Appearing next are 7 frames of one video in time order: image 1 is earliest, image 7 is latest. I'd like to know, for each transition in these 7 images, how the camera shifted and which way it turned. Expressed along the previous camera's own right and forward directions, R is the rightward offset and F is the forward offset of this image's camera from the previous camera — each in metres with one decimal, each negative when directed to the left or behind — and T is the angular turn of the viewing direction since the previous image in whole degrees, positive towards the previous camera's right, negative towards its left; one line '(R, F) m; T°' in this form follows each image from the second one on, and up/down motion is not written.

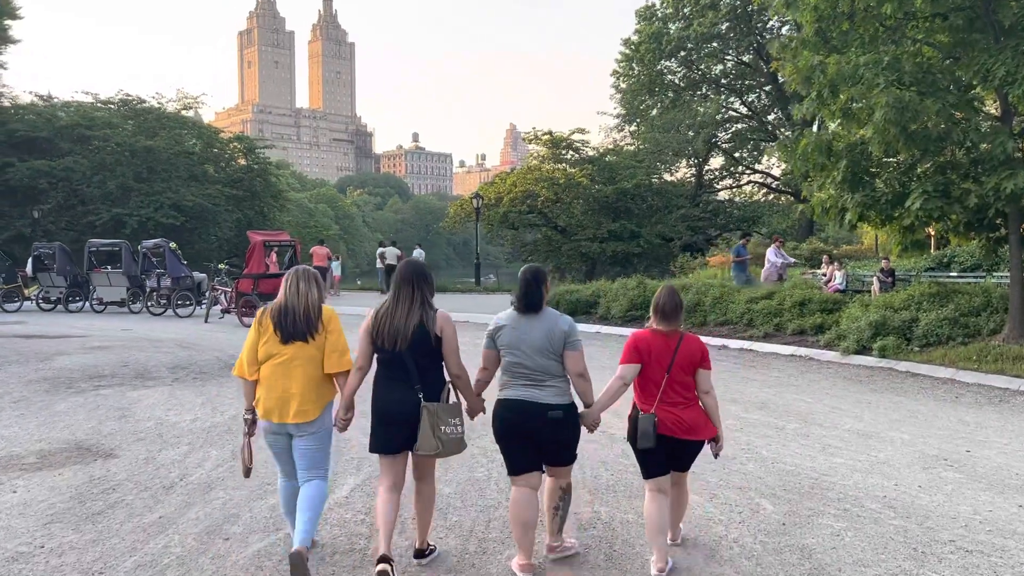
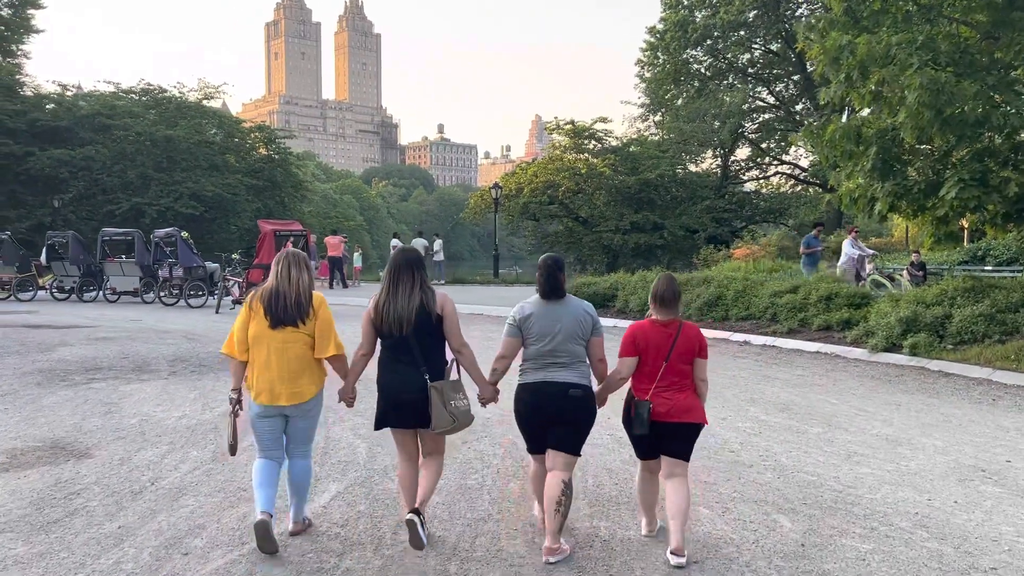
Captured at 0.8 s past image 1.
(+0.2, +0.5) m; -2°
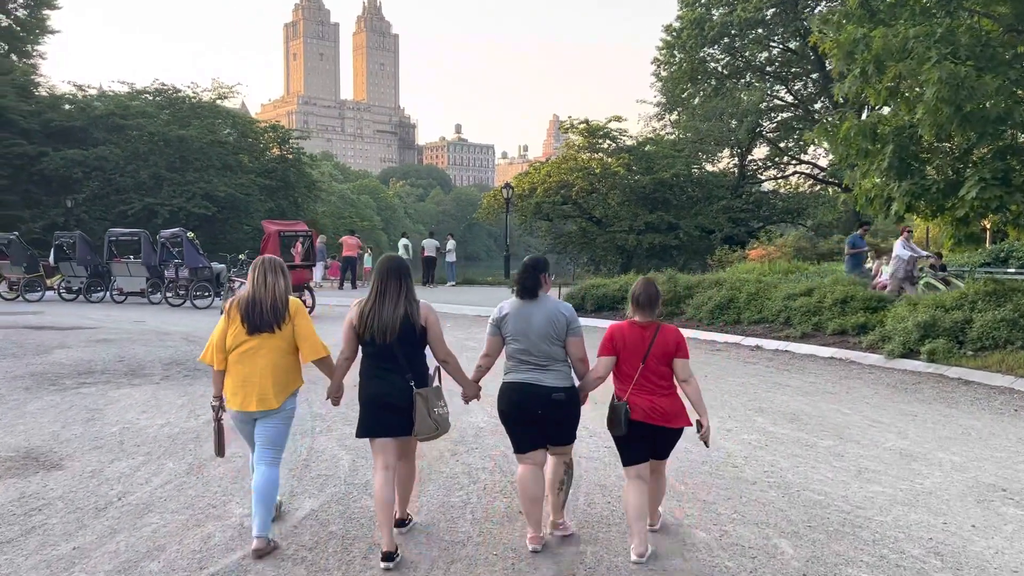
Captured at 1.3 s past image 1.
(+0.2, +0.3) m; -1°
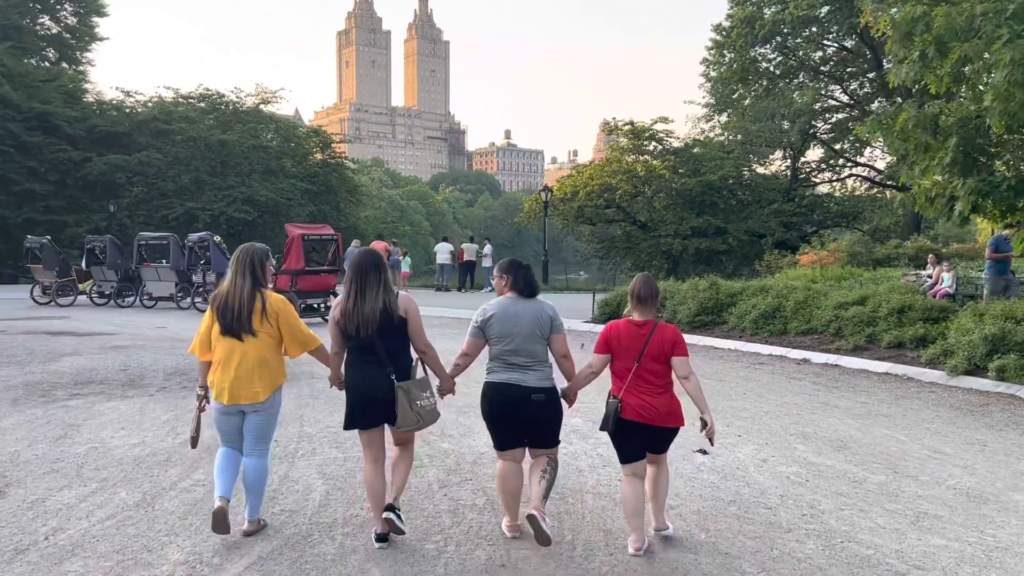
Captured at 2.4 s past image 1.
(+0.3, +0.8) m; -3°
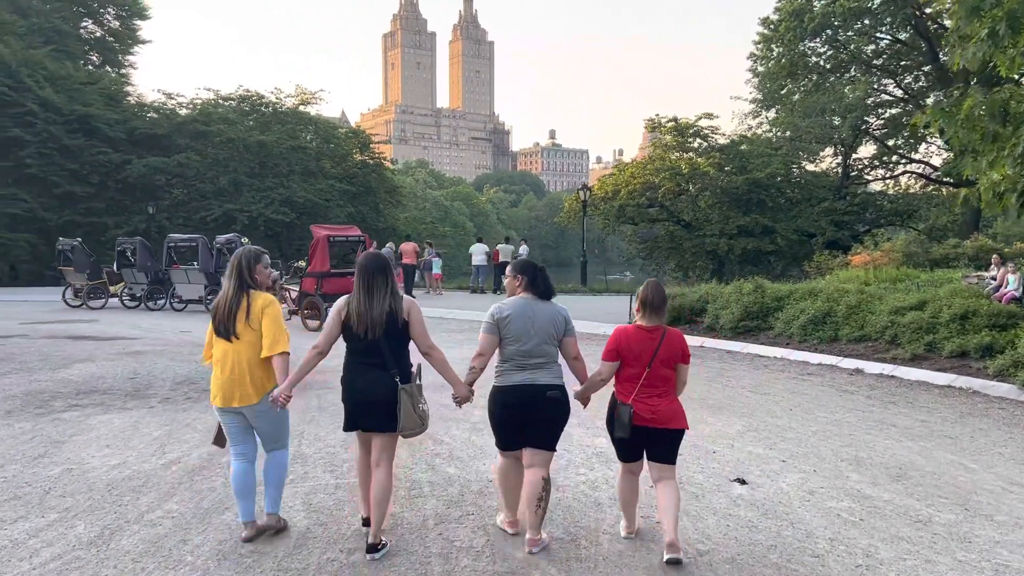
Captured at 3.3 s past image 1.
(+0.2, +0.7) m; -3°
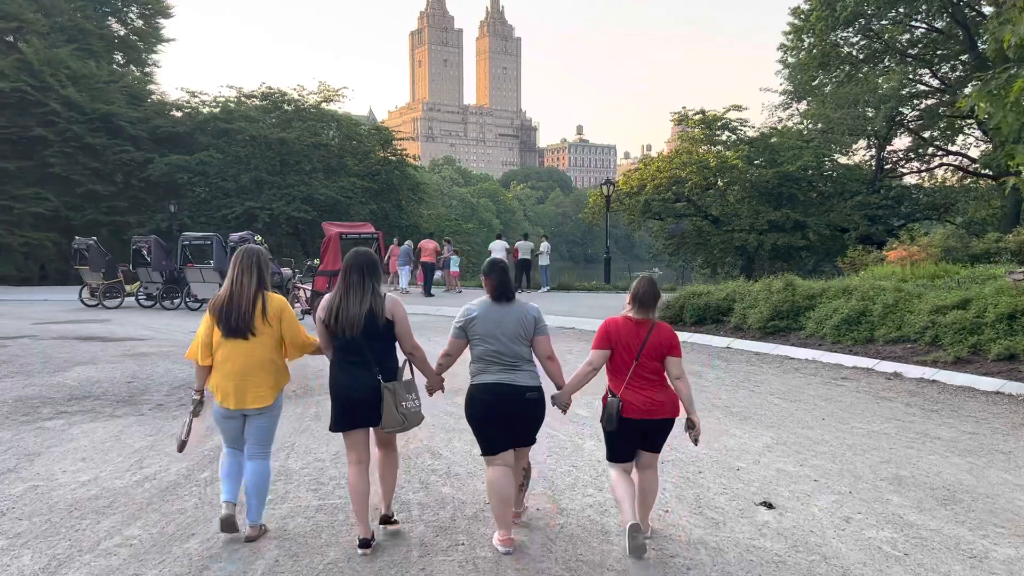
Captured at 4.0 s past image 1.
(+0.2, +0.6) m; -2°
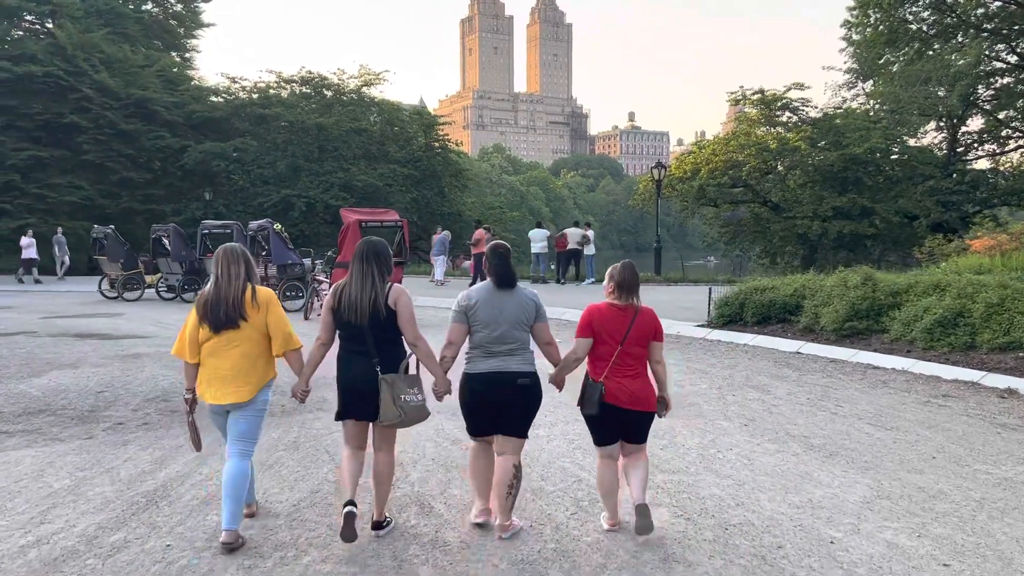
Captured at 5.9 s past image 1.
(+0.2, +1.6) m; -3°
